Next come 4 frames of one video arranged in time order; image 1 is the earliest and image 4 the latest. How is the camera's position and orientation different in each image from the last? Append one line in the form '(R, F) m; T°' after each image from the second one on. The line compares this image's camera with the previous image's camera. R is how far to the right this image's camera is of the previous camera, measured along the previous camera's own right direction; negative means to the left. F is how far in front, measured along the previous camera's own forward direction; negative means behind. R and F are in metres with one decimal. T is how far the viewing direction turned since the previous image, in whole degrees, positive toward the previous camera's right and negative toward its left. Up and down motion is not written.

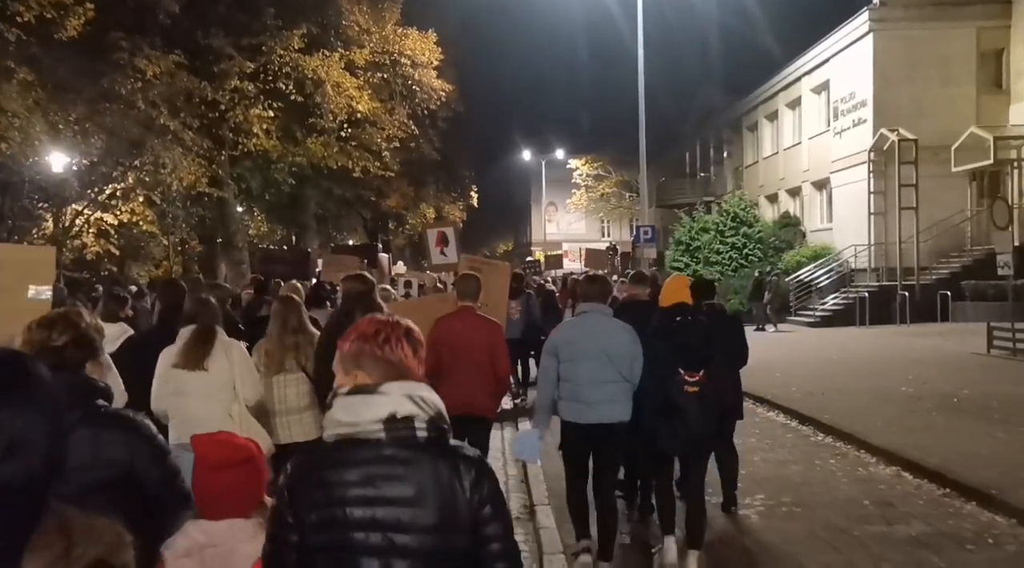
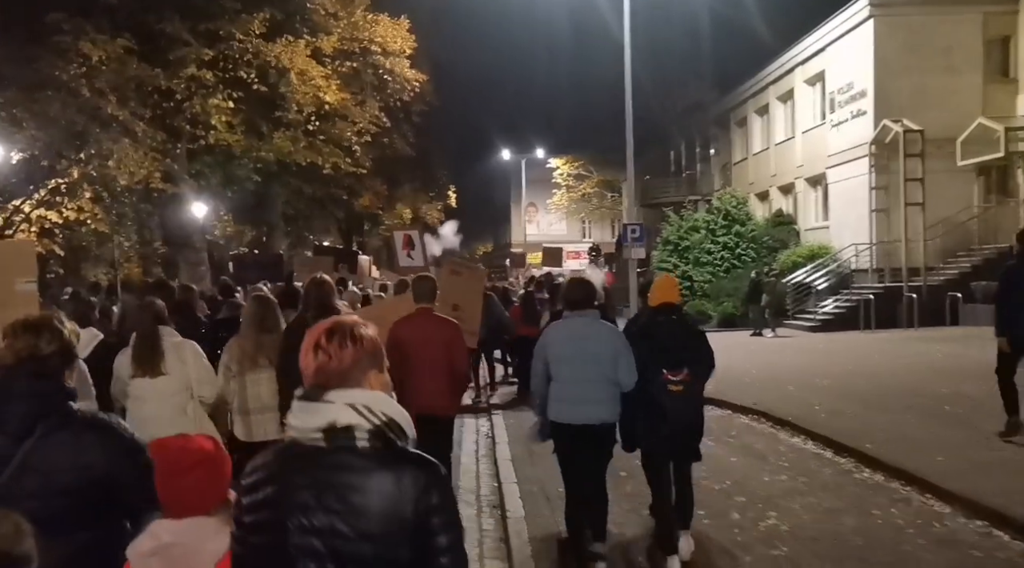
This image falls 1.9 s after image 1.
(0.0, +1.6) m; +1°
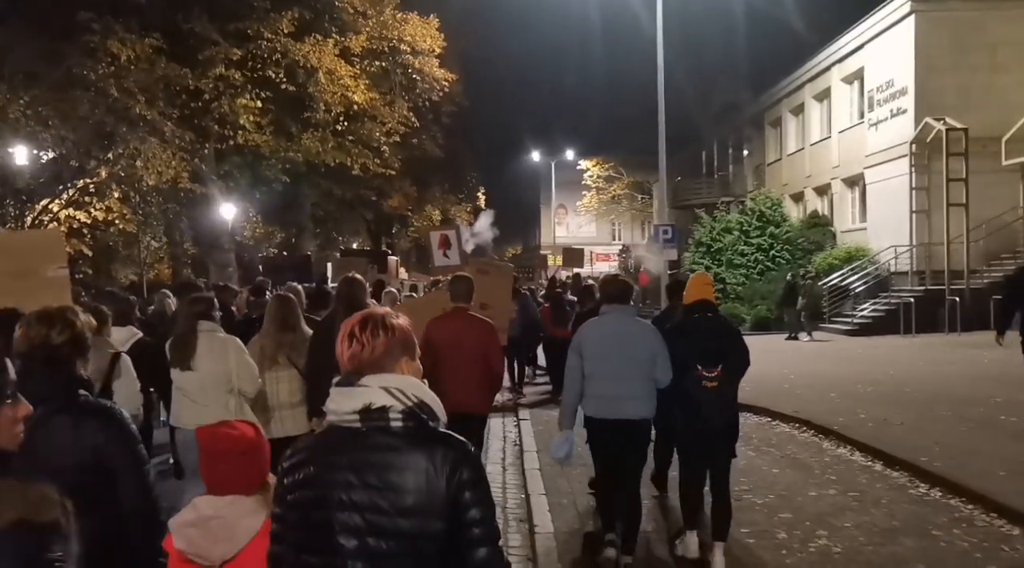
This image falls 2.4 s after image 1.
(0.0, +0.4) m; -2°
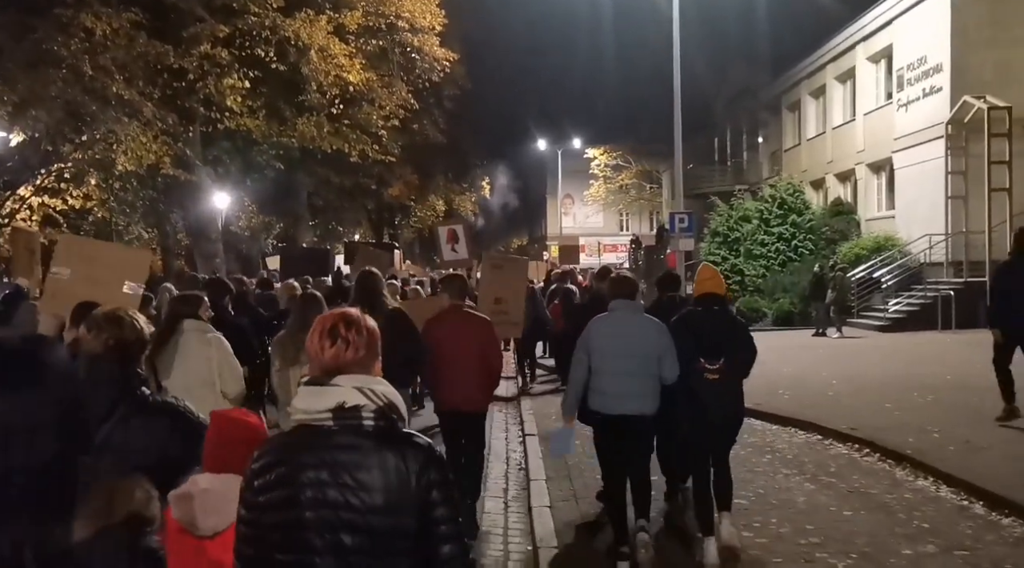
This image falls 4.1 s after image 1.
(0.0, +1.4) m; 0°
